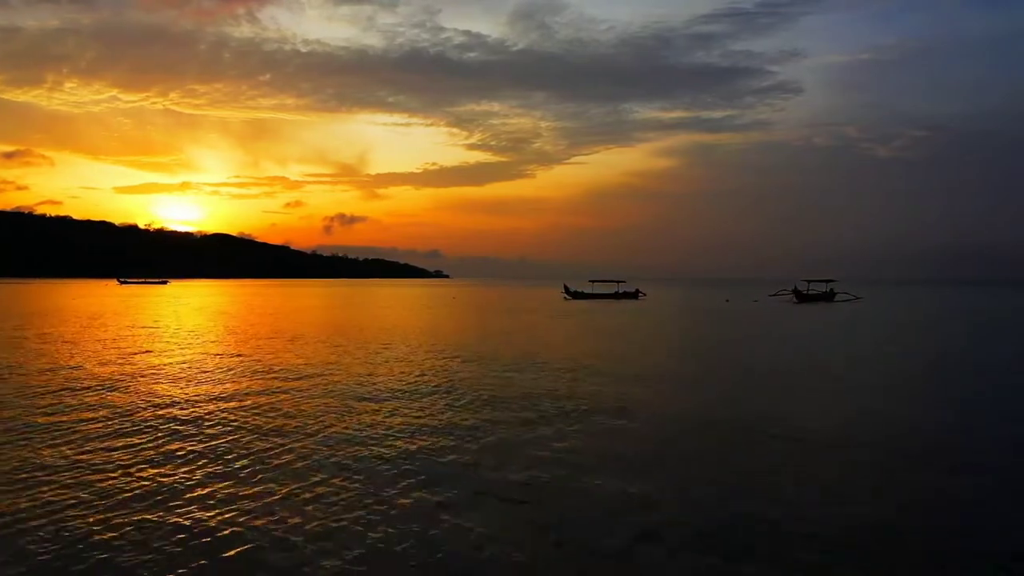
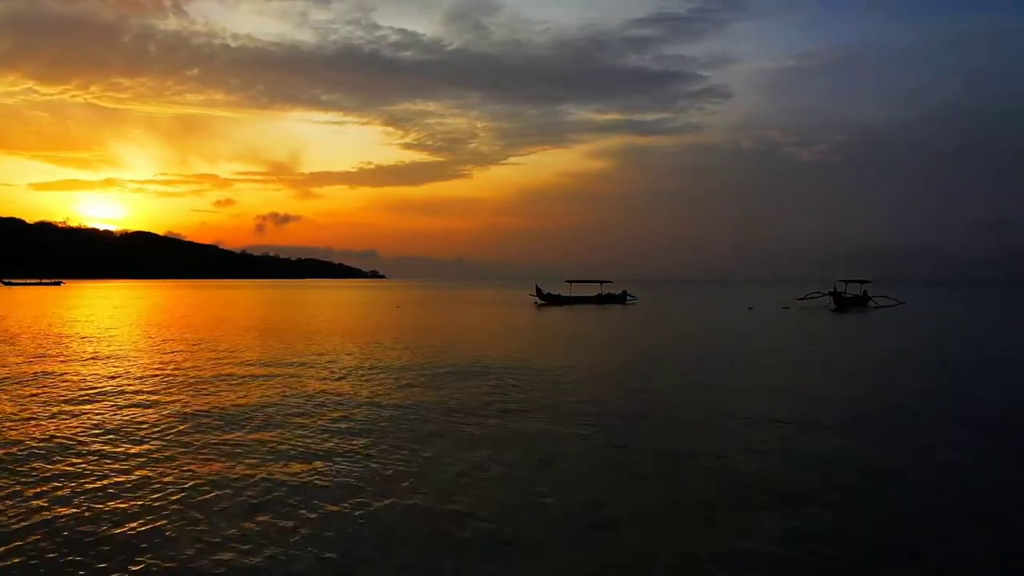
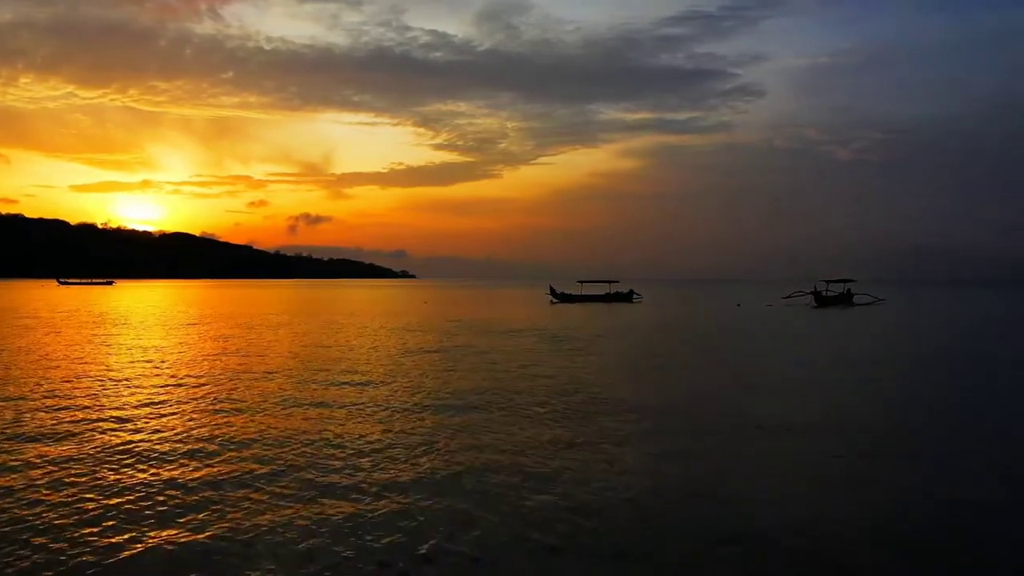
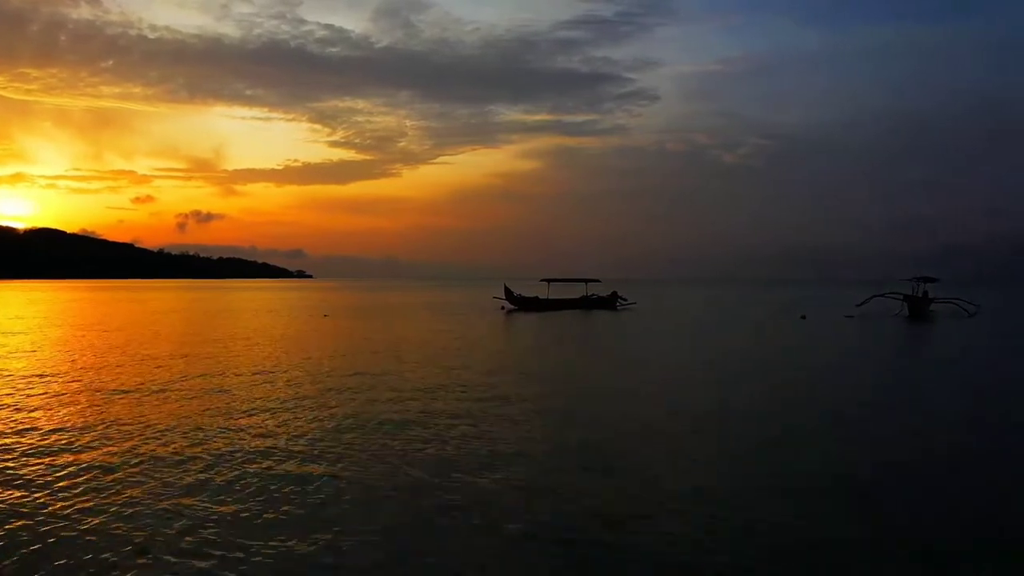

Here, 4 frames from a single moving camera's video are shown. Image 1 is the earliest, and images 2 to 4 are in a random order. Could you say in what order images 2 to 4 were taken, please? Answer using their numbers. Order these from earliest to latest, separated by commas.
3, 2, 4
